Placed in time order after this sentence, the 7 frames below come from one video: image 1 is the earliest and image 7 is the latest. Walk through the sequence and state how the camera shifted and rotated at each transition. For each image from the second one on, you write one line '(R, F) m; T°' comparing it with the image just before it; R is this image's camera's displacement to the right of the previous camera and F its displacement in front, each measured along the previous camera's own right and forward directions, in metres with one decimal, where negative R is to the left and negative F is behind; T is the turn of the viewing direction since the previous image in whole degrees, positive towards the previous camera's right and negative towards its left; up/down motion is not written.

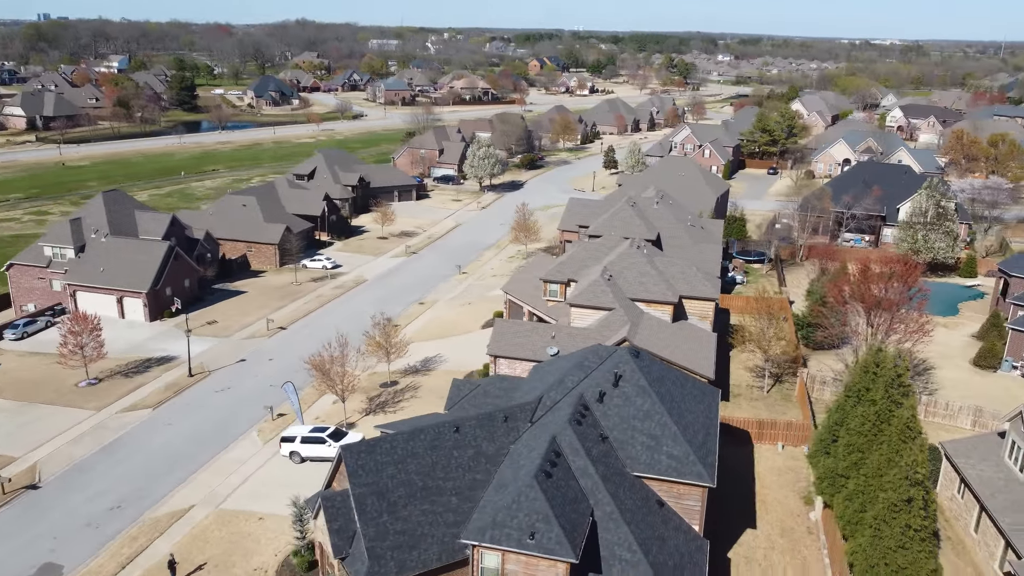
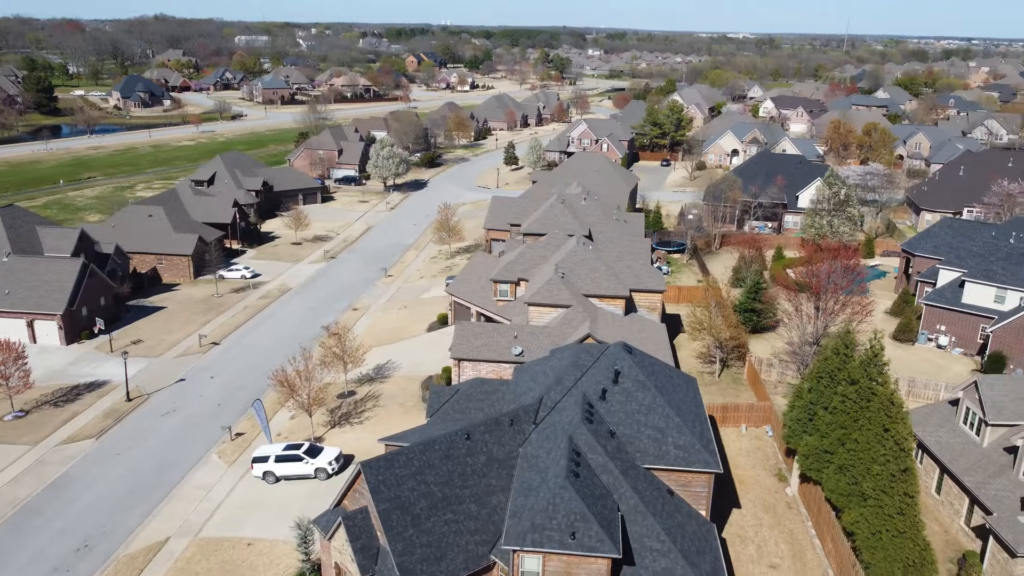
(-3.4, 0.0) m; +9°
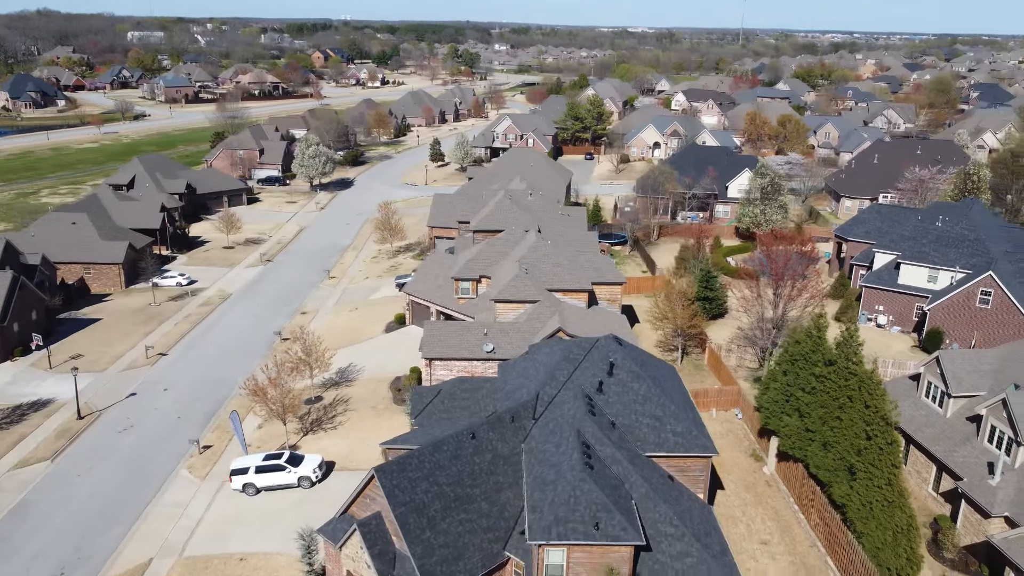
(-2.4, 0.0) m; +6°
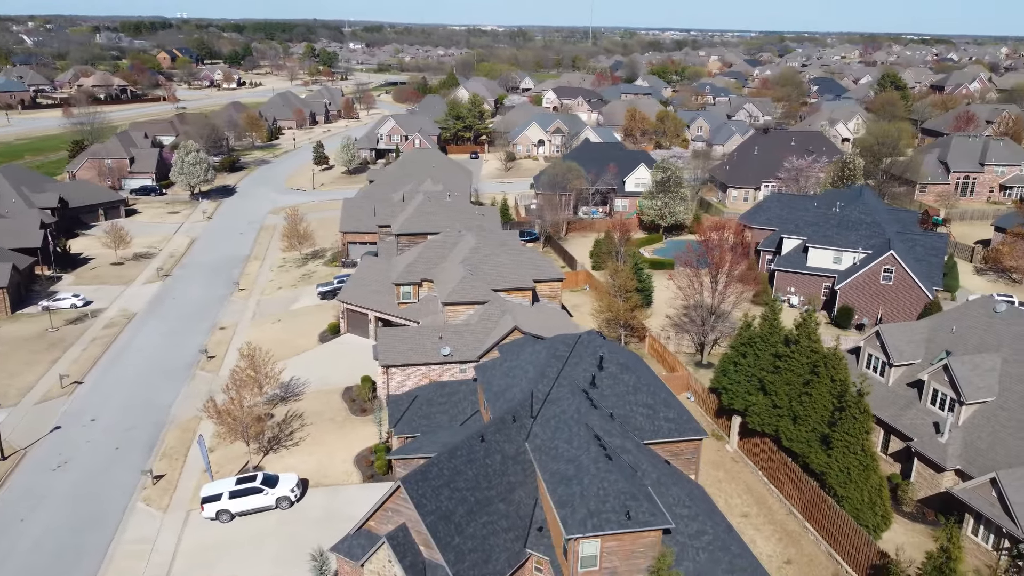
(-3.8, 0.0) m; +10°
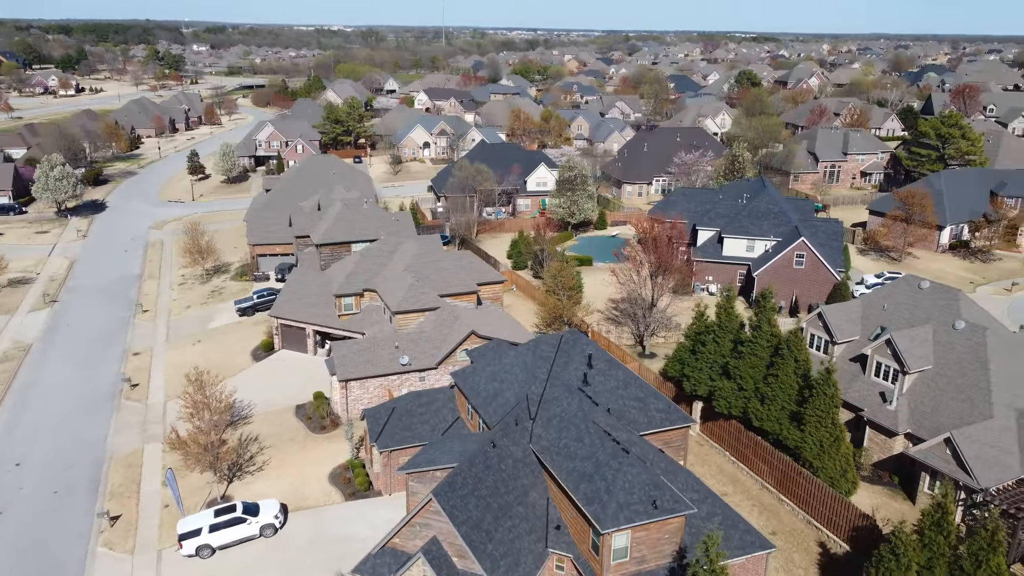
(-3.9, +0.1) m; +10°
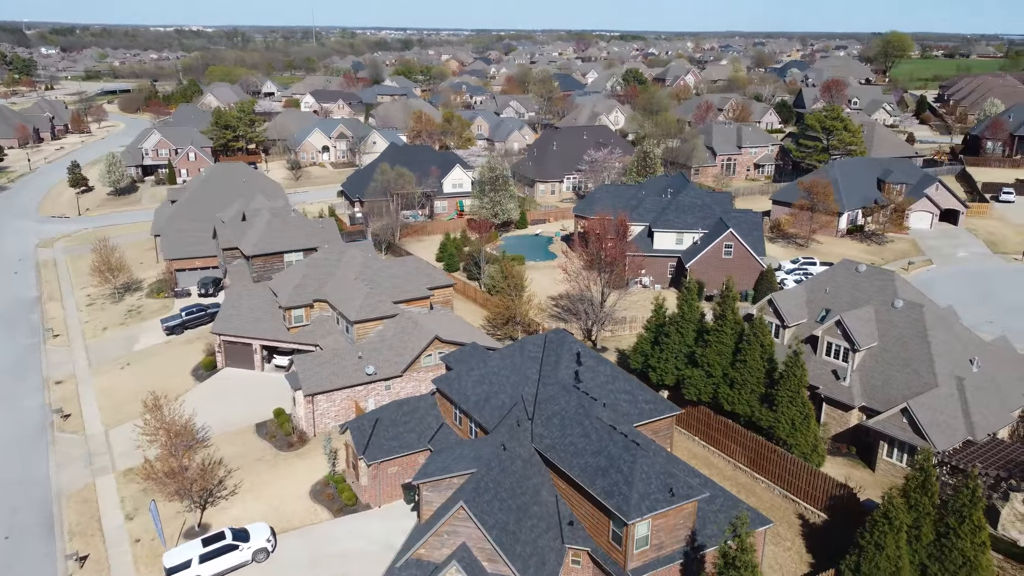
(-3.4, 0.0) m; +8°
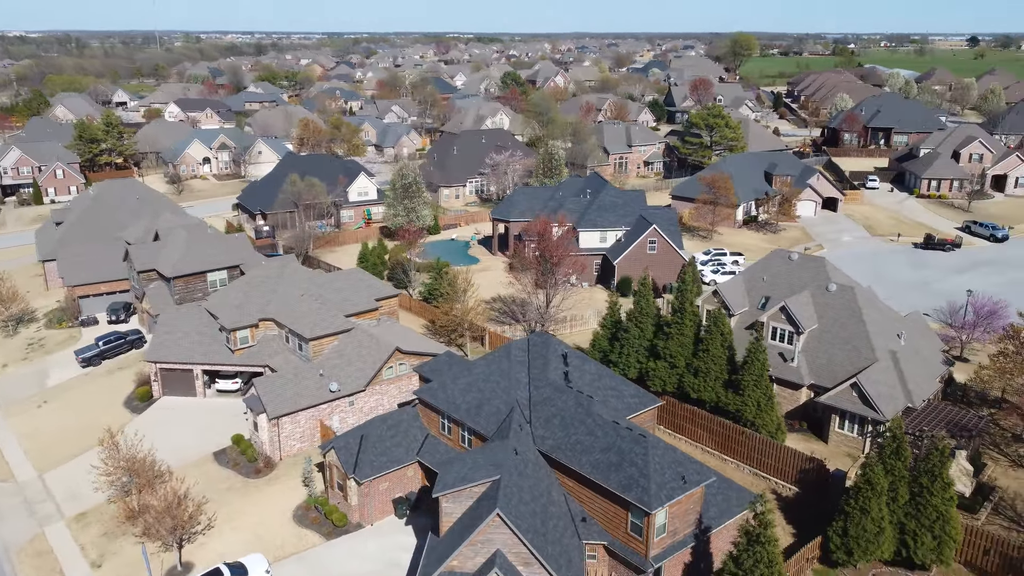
(-3.8, 0.0) m; +9°
